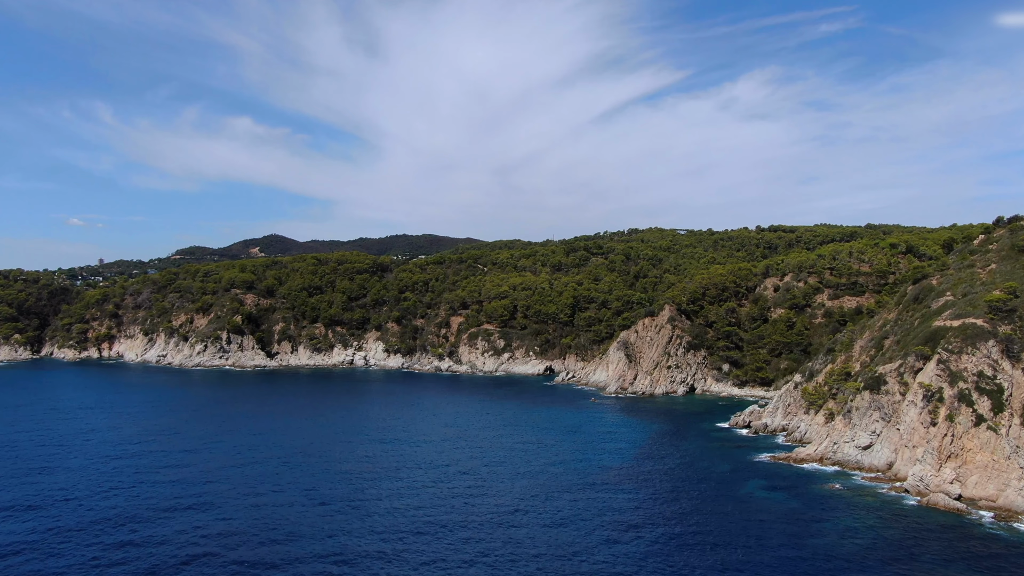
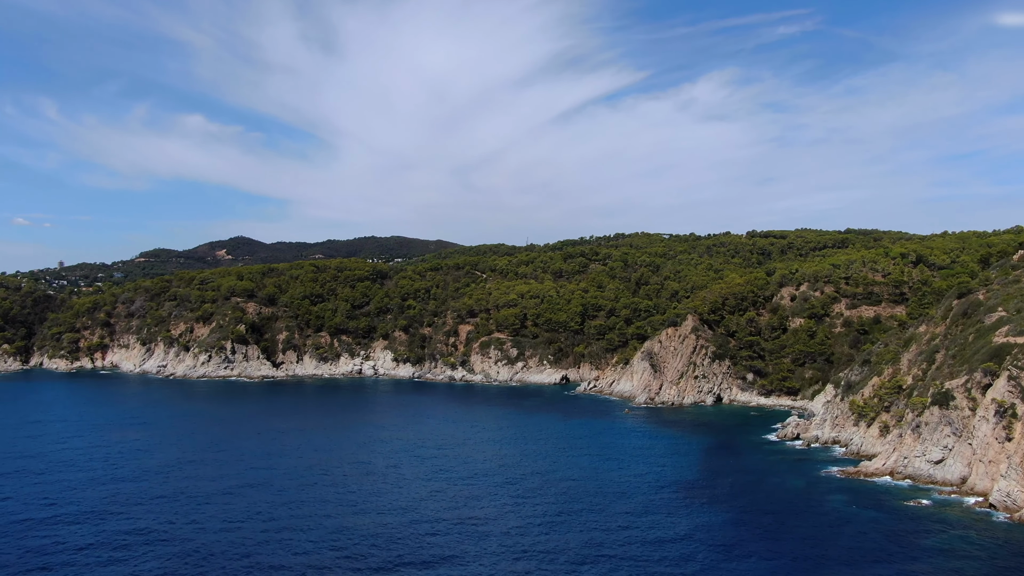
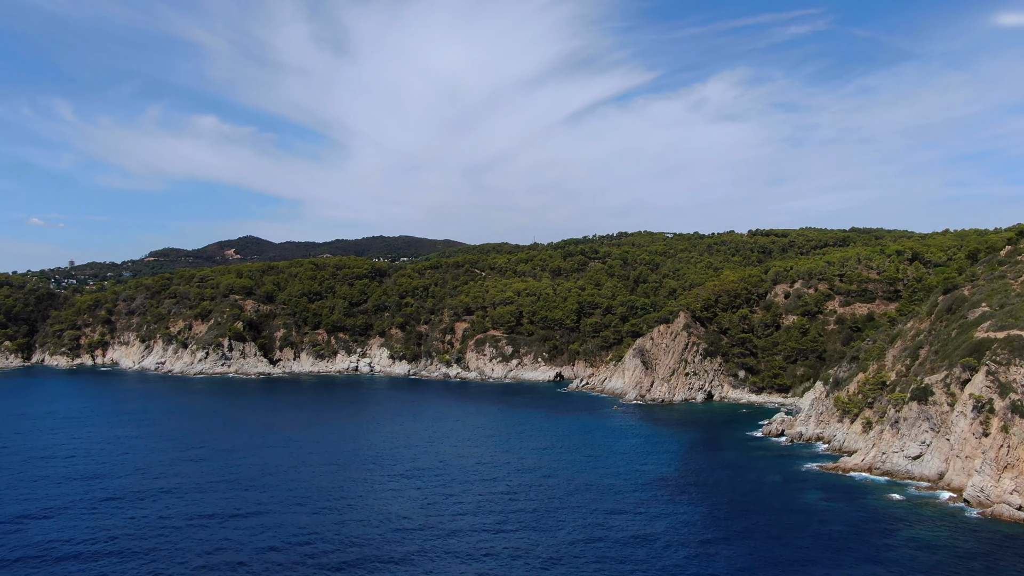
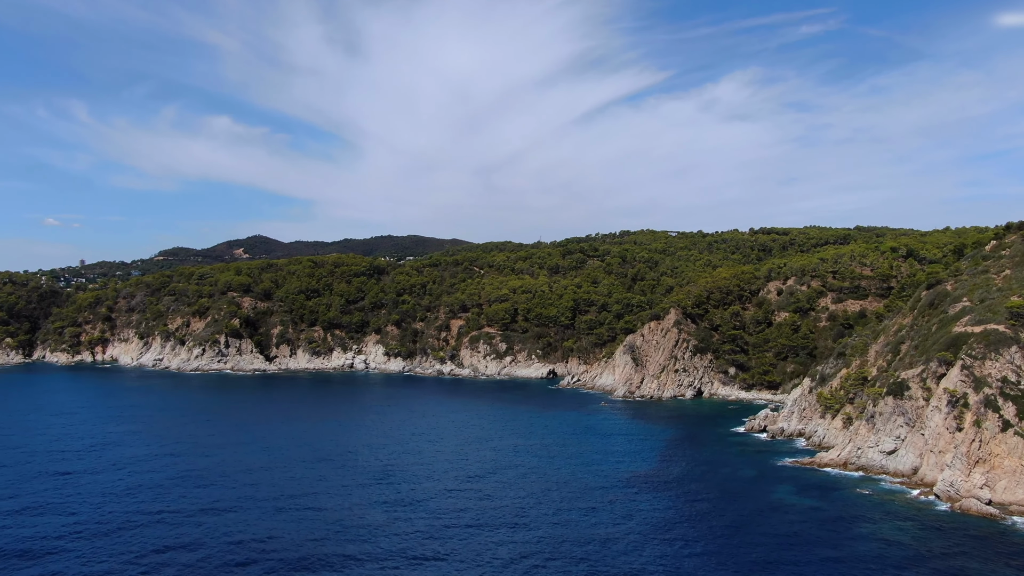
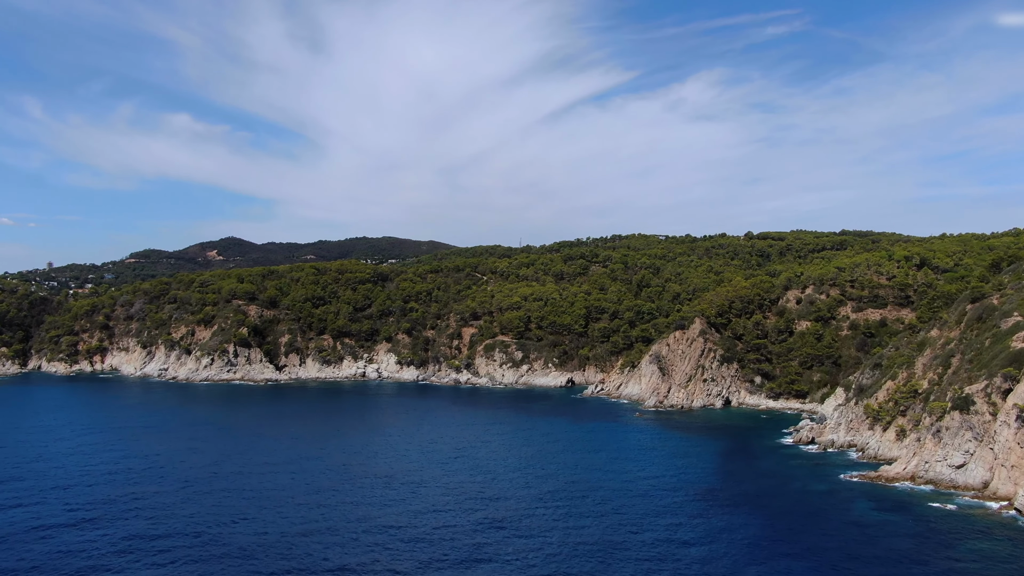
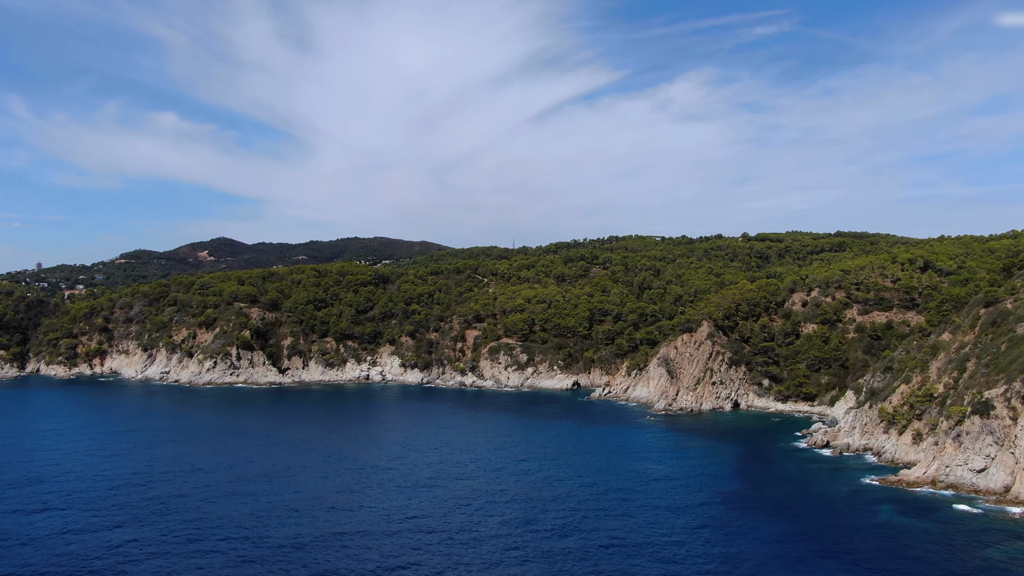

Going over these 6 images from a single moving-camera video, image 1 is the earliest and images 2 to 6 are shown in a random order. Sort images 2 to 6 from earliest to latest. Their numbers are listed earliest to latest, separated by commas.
4, 3, 2, 5, 6
